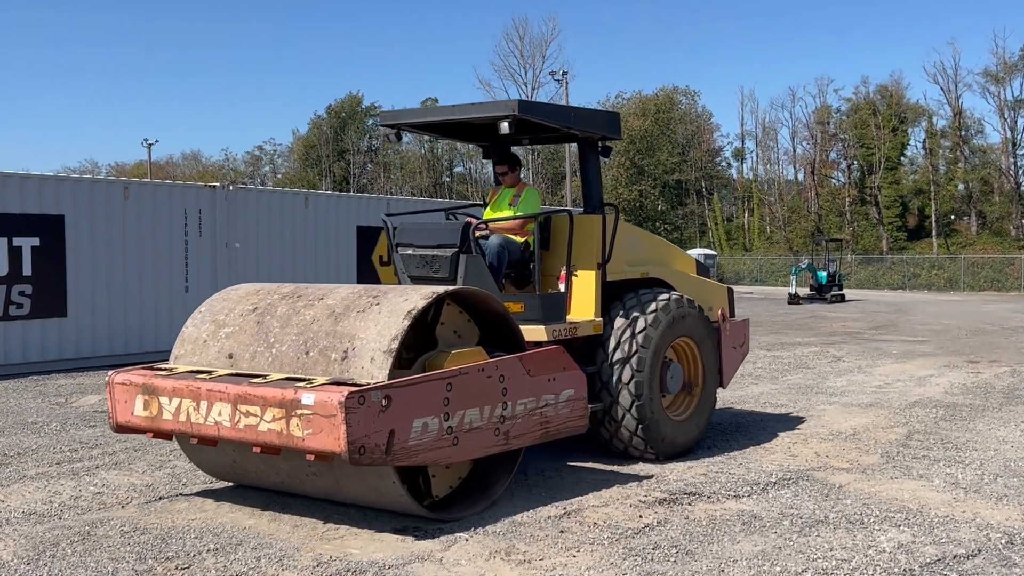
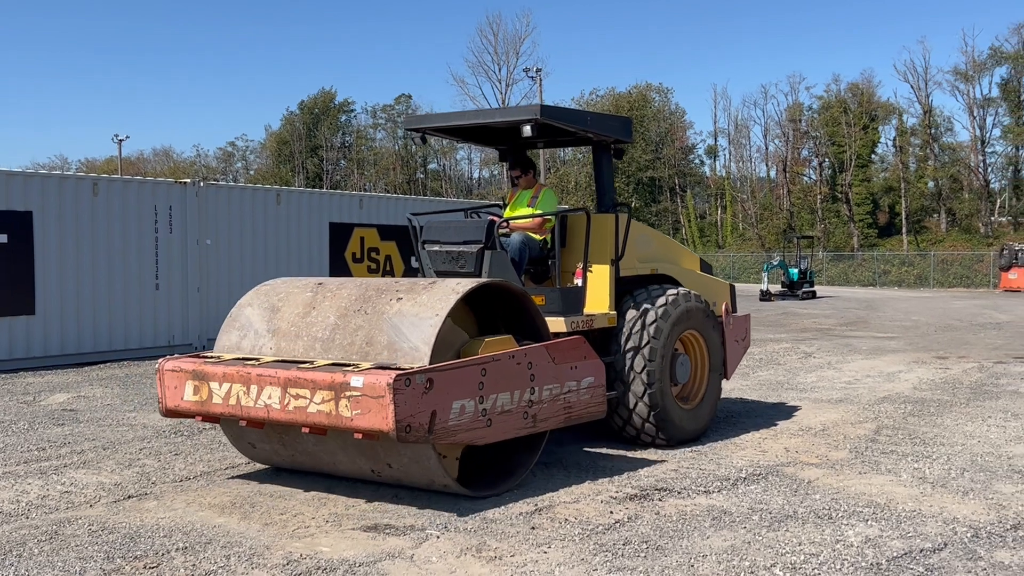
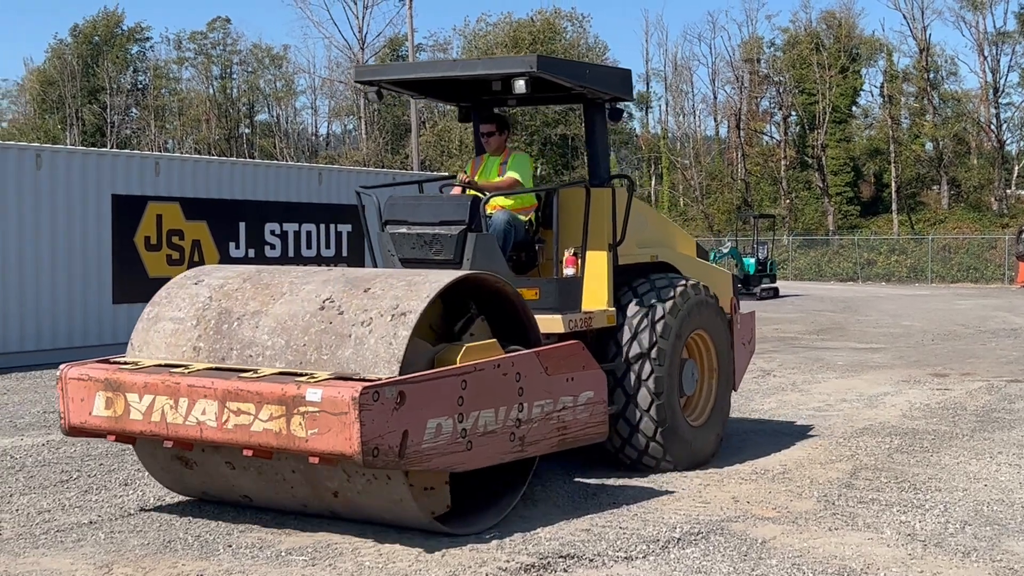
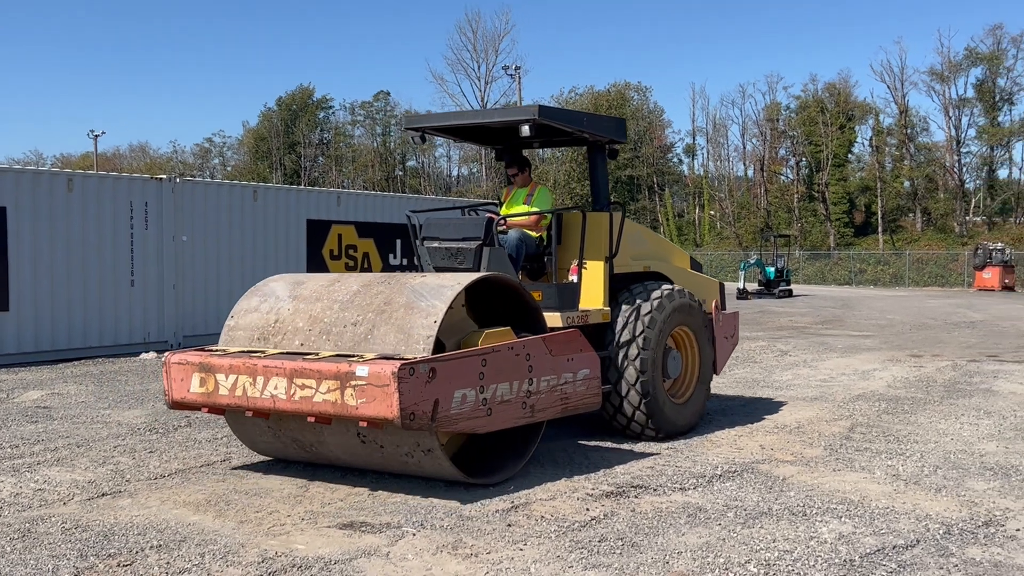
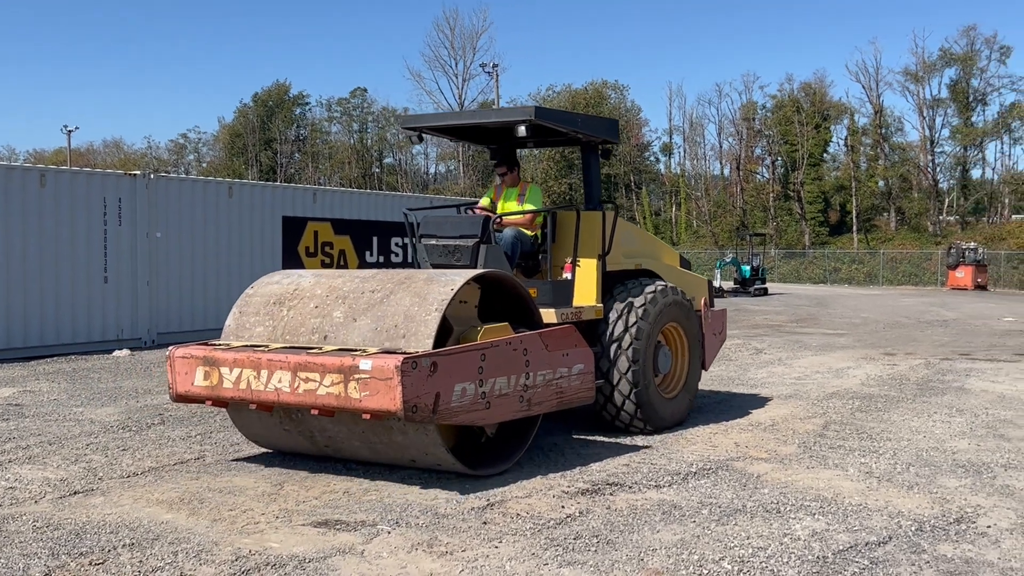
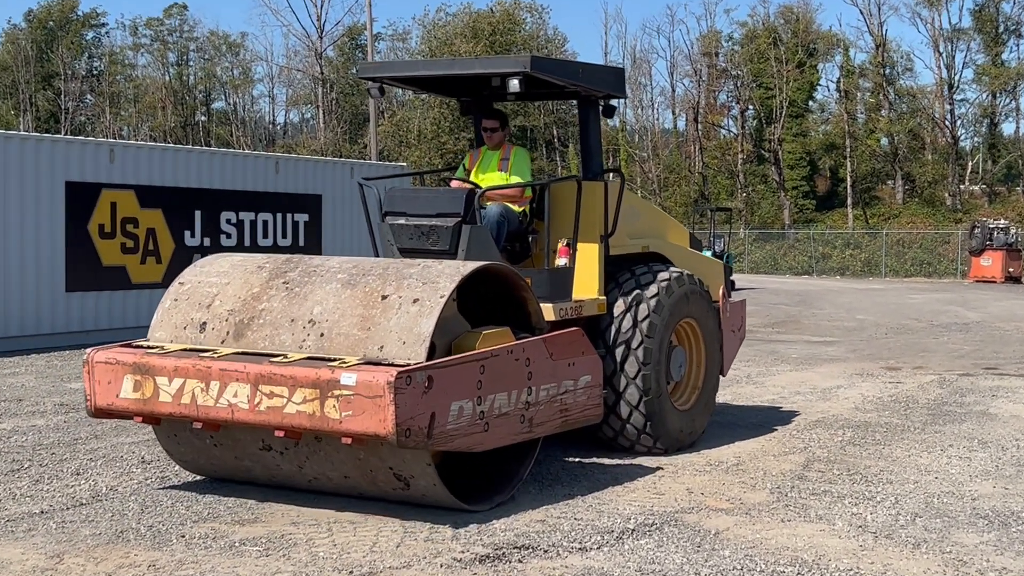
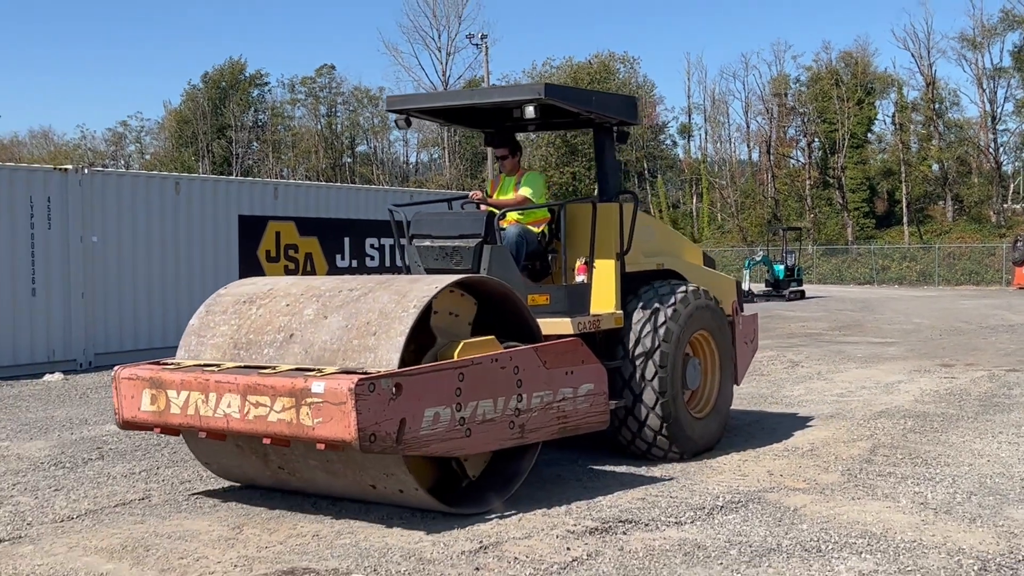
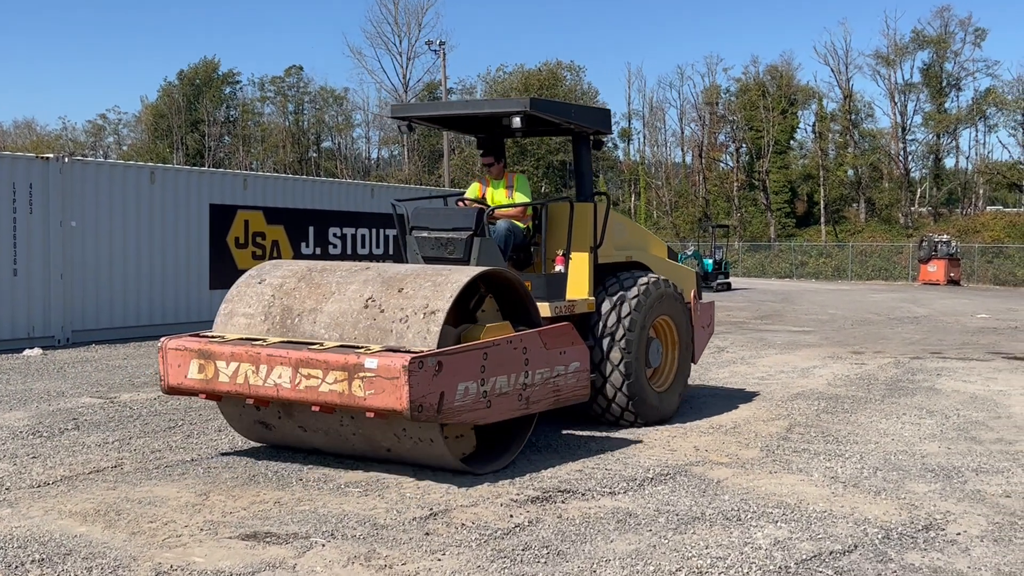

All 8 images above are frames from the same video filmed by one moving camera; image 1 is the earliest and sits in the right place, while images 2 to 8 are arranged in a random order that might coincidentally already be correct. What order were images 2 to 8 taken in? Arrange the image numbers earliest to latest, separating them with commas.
2, 4, 5, 8, 6, 3, 7
